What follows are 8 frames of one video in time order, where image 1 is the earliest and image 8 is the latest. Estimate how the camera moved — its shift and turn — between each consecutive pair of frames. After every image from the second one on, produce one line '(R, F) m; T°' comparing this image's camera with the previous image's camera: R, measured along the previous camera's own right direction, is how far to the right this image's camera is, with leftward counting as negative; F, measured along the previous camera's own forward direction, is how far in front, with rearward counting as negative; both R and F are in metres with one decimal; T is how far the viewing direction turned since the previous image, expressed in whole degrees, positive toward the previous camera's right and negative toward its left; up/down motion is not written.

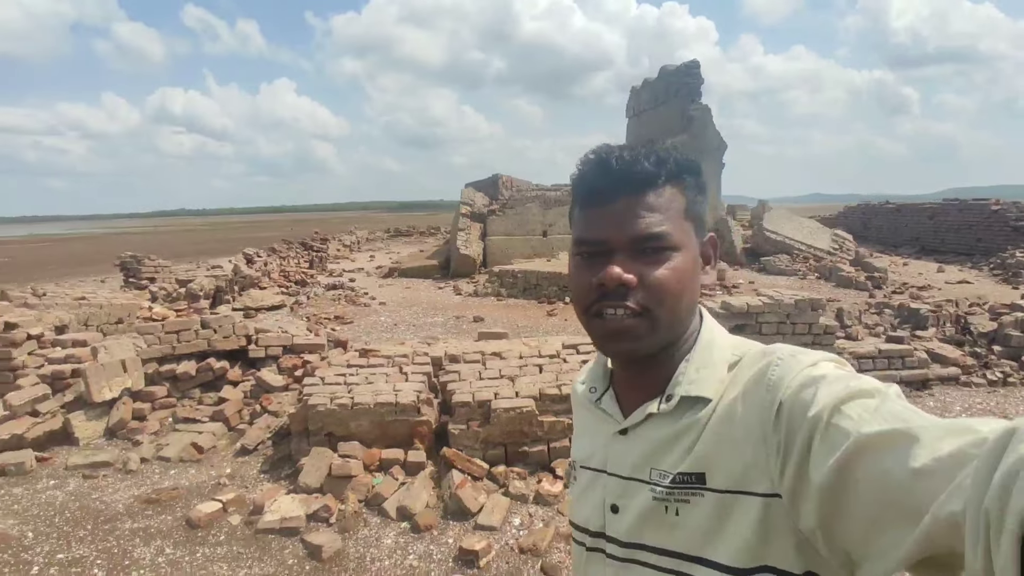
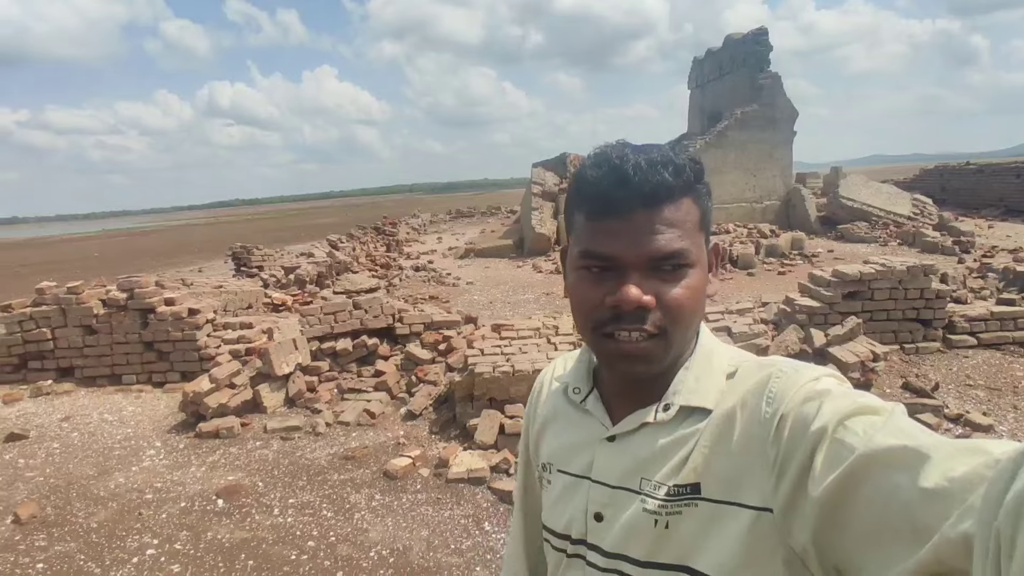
(-0.9, -0.5) m; -4°
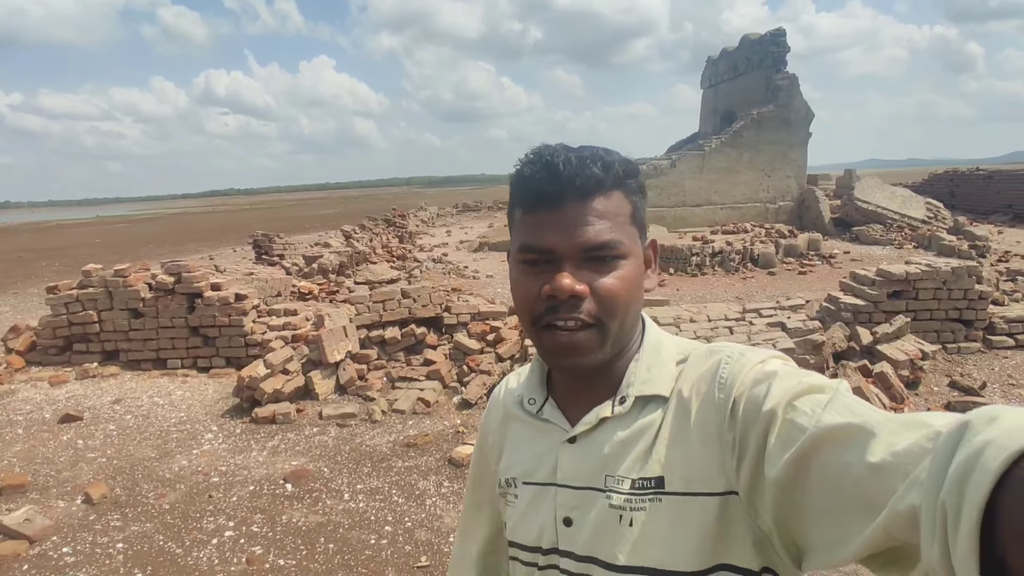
(-0.7, 0.0) m; +1°
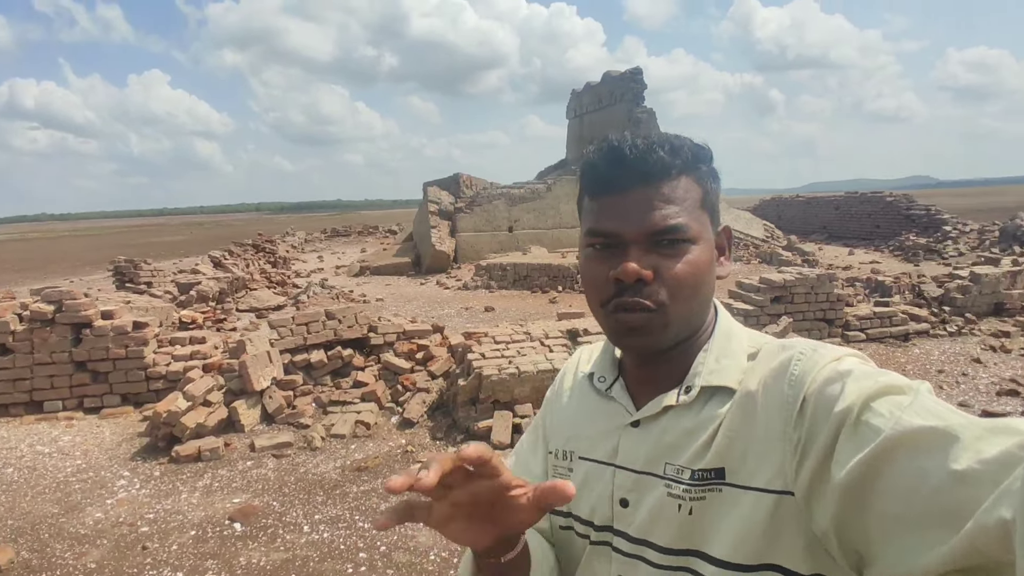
(-0.8, 0.0) m; +14°
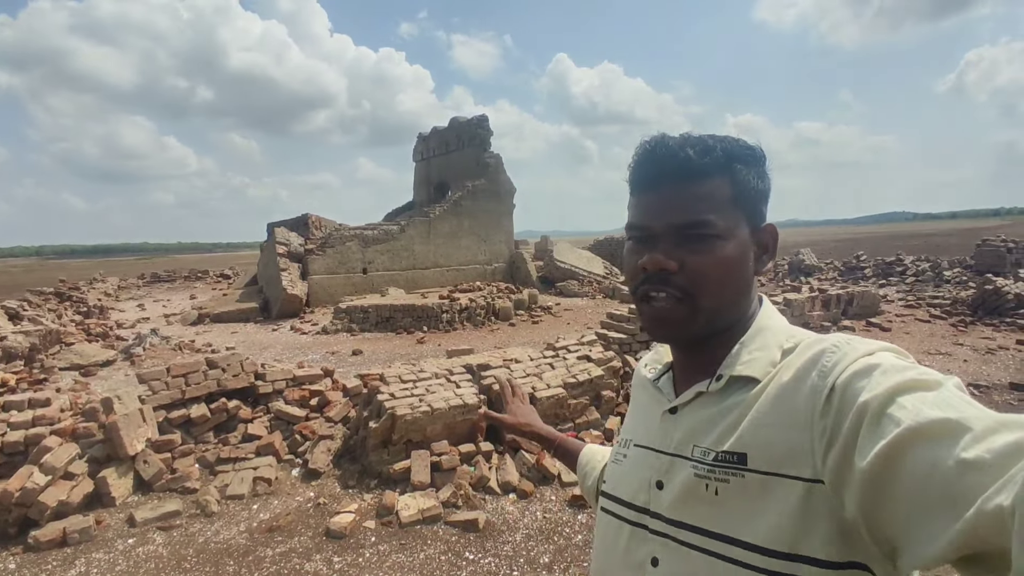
(-0.7, 0.0) m; +16°
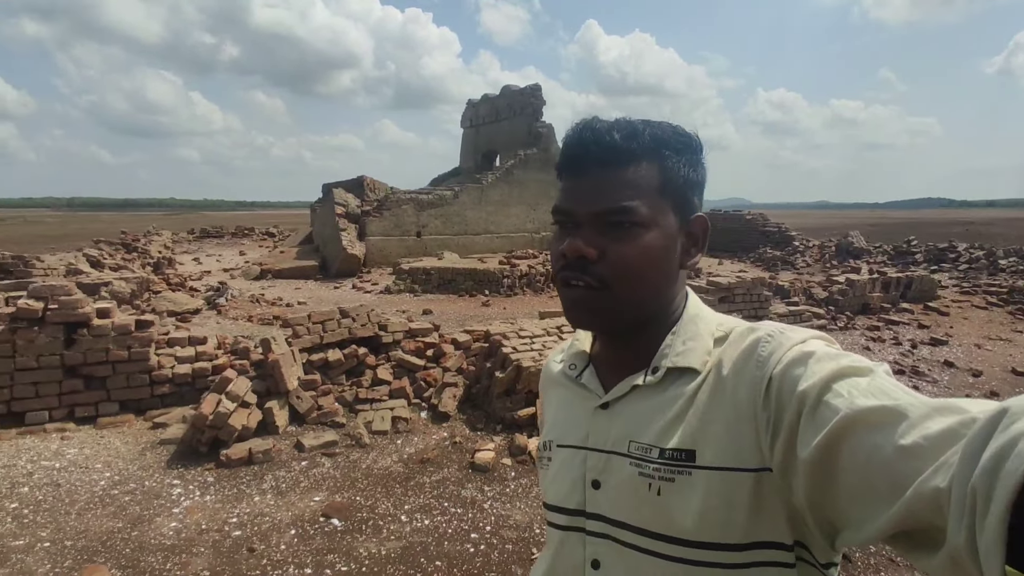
(-1.1, -0.5) m; -2°
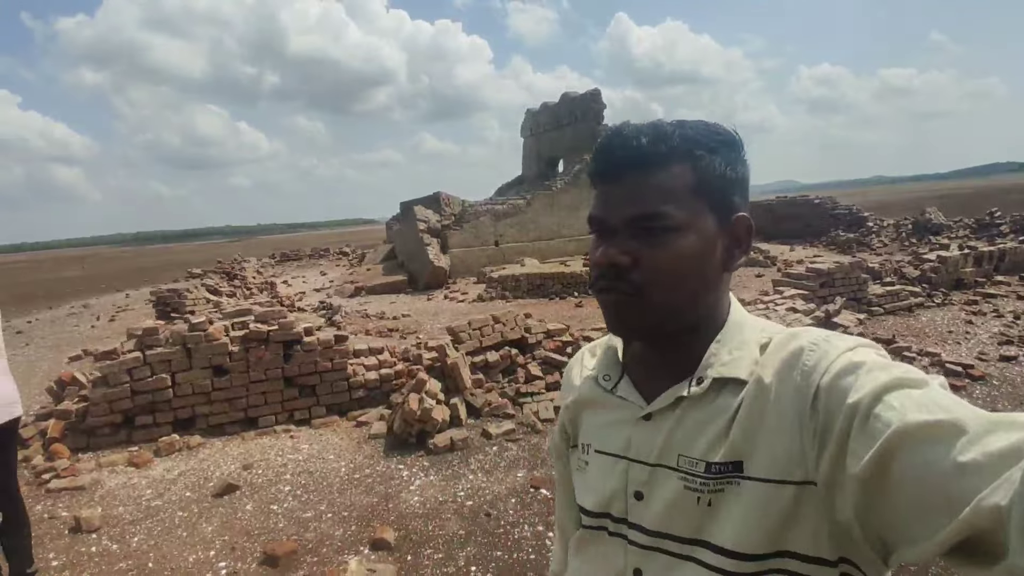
(-1.1, -0.9) m; -5°
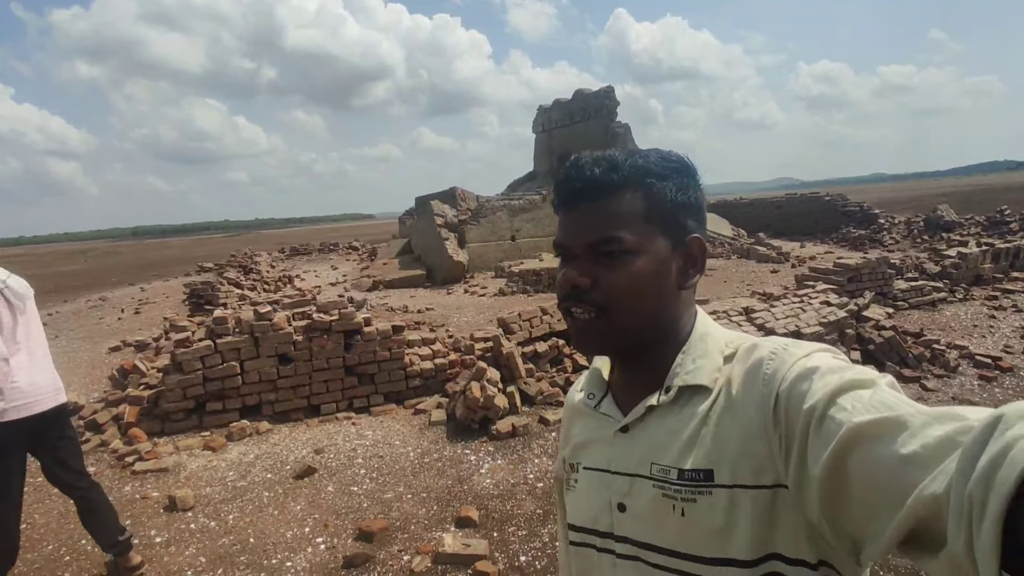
(-0.7, -0.2) m; 0°
